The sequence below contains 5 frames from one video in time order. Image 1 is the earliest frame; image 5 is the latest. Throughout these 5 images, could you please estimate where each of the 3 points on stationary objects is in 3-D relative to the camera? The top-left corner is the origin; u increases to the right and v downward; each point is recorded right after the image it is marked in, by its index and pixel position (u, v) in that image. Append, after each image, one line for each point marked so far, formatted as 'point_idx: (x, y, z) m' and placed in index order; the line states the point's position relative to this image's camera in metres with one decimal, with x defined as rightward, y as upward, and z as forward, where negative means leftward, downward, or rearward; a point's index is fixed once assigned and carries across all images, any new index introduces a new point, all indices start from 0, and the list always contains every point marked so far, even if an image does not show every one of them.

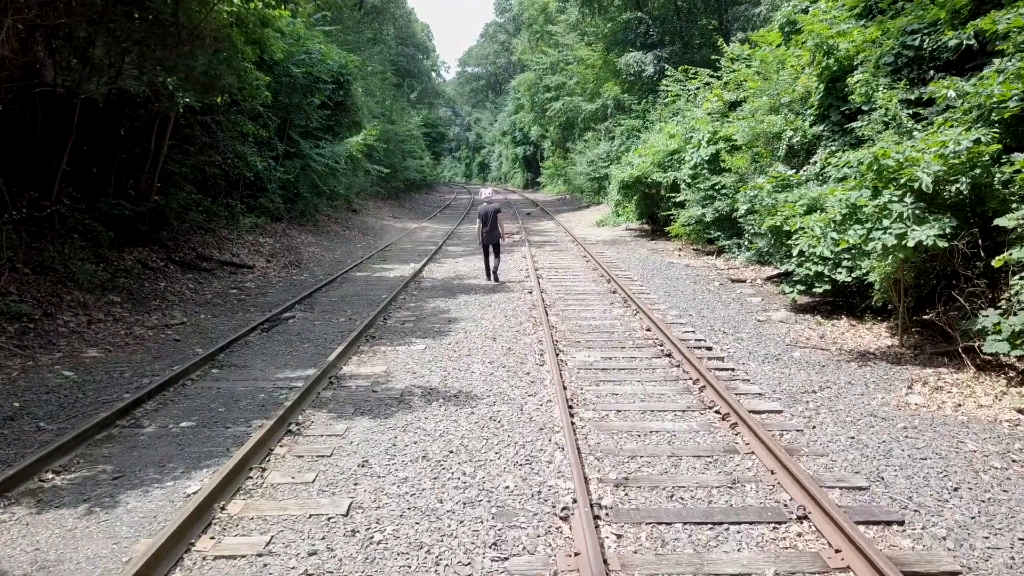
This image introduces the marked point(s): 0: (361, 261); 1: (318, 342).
0: (-2.3, +0.4, +14.1) m
1: (-1.6, -0.4, +7.7) m
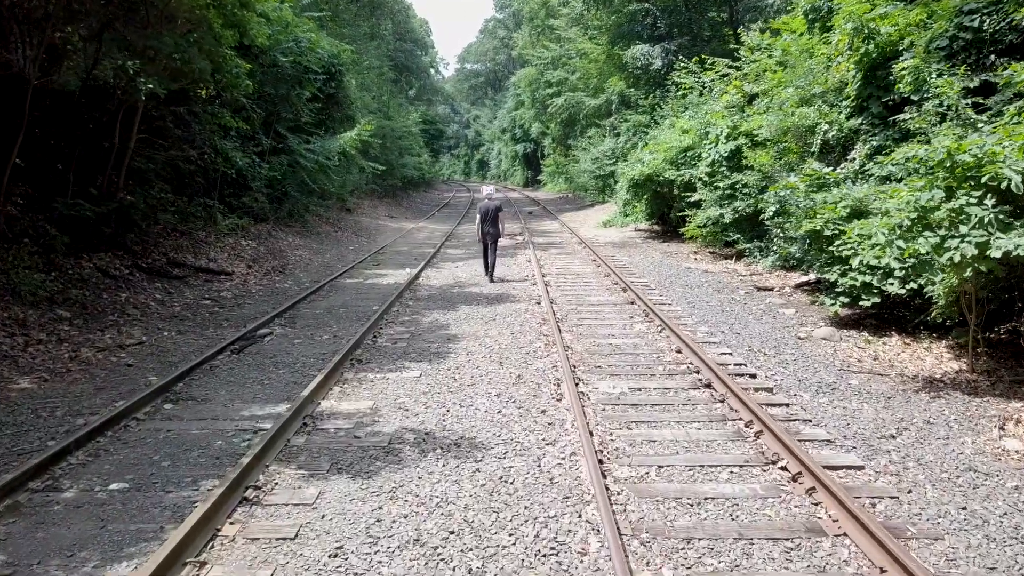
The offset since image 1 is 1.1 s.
0: (-2.2, +0.3, +13.0) m
1: (-1.6, -0.6, +6.6) m
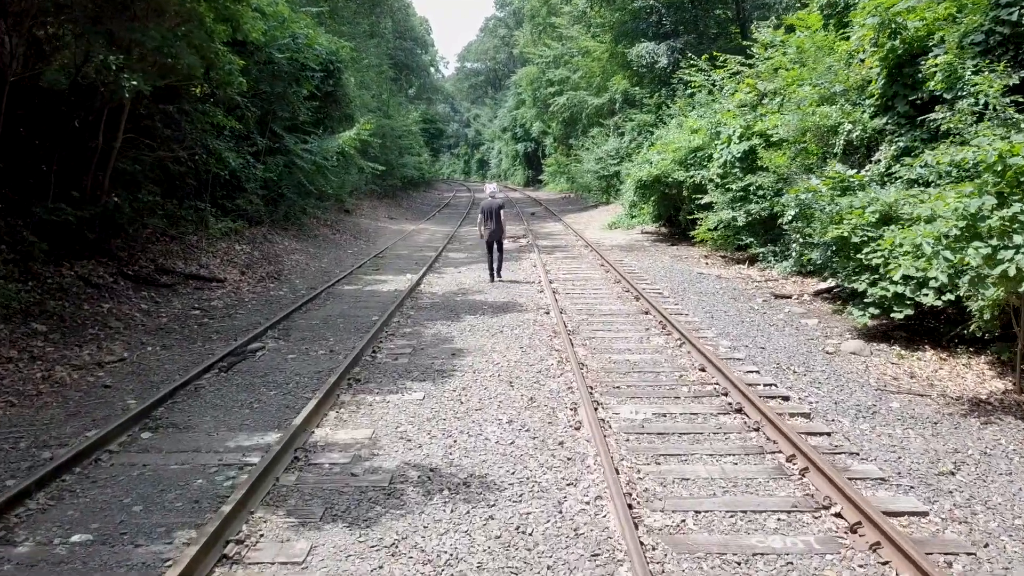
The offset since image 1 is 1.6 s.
0: (-2.2, +0.2, +12.4) m
1: (-1.5, -0.7, +6.1) m
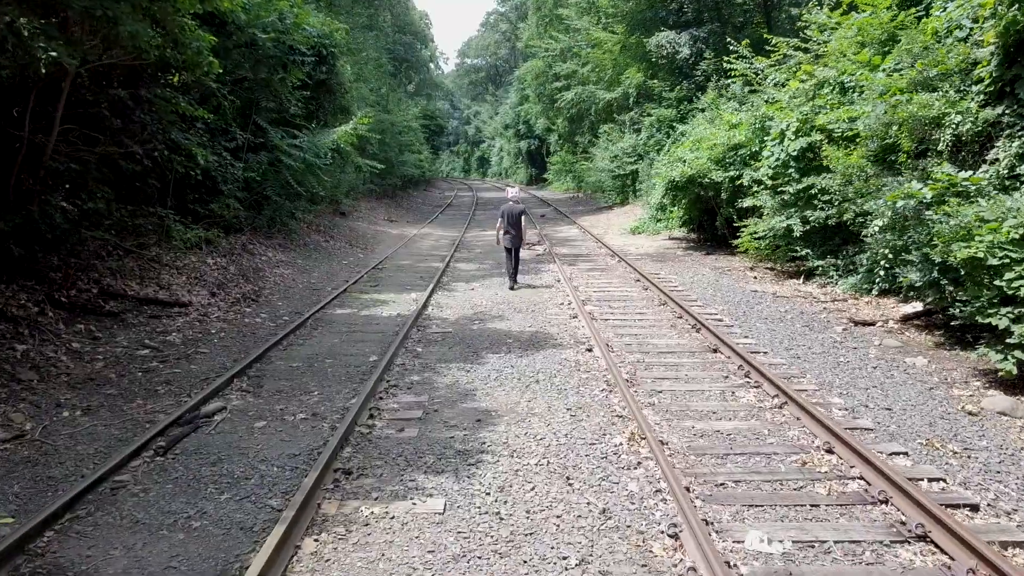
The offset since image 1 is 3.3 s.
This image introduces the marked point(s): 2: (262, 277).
0: (-1.9, 0.0, +10.5) m
1: (-1.2, -0.9, +4.2) m
2: (-2.8, +0.1, +10.3) m
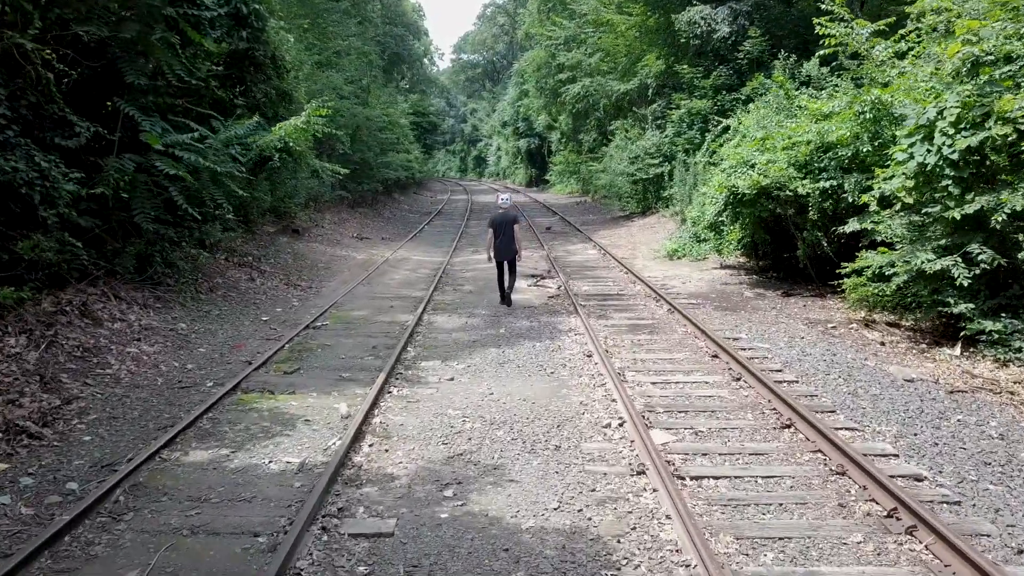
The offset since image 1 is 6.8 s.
0: (-1.9, -0.6, +6.3) m
1: (-1.2, -1.6, 0.0) m
2: (-2.8, -0.5, +6.0) m
